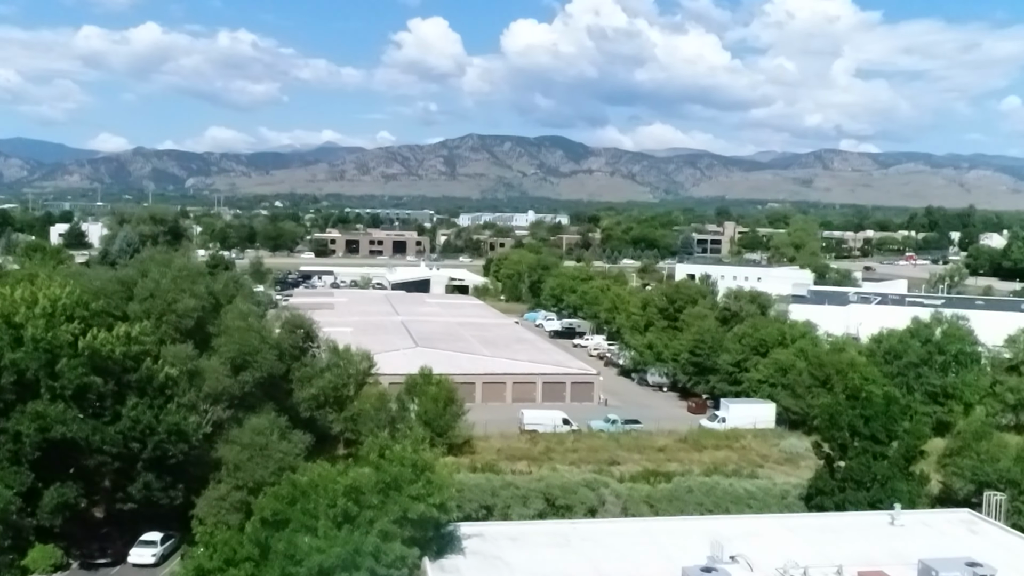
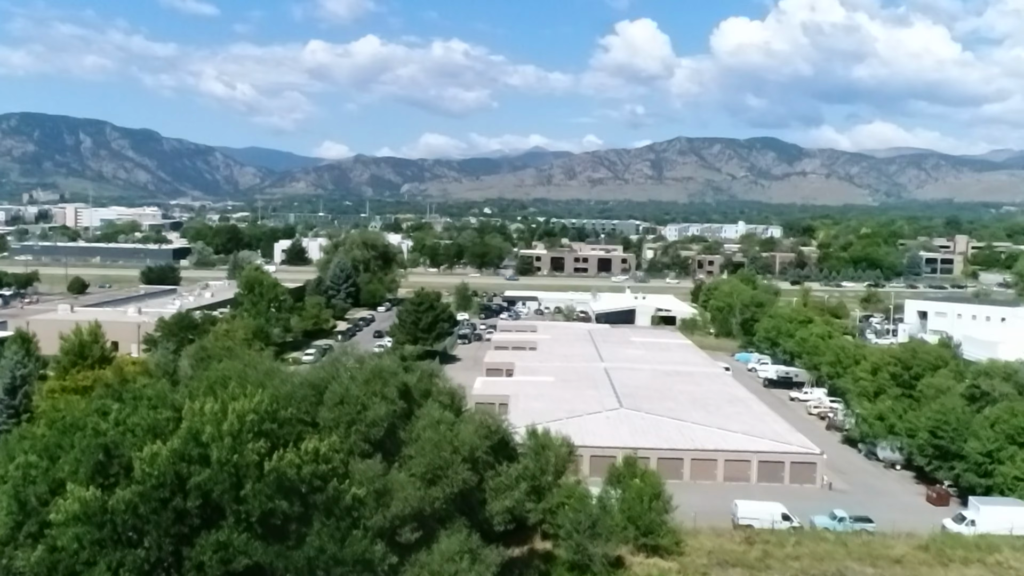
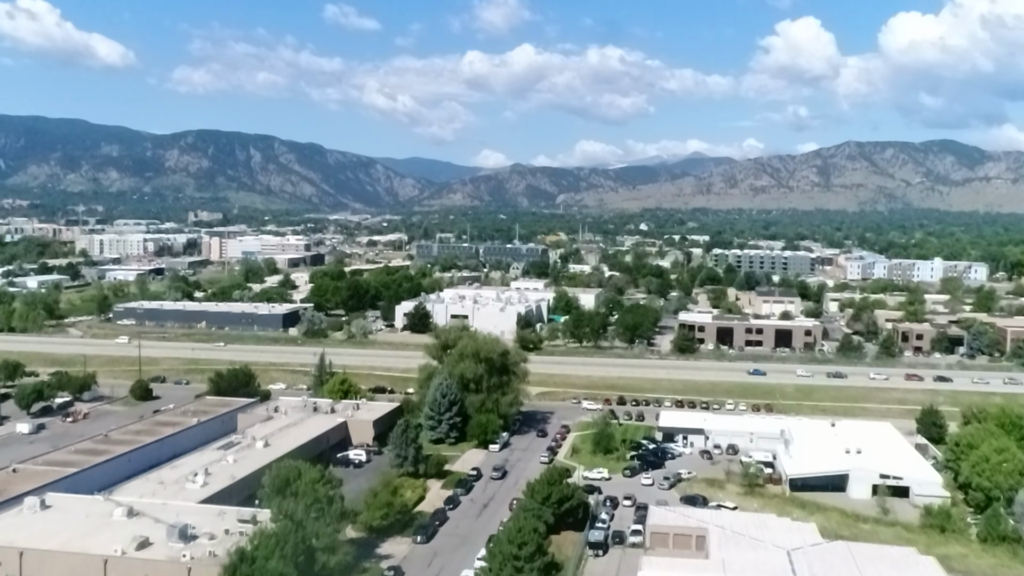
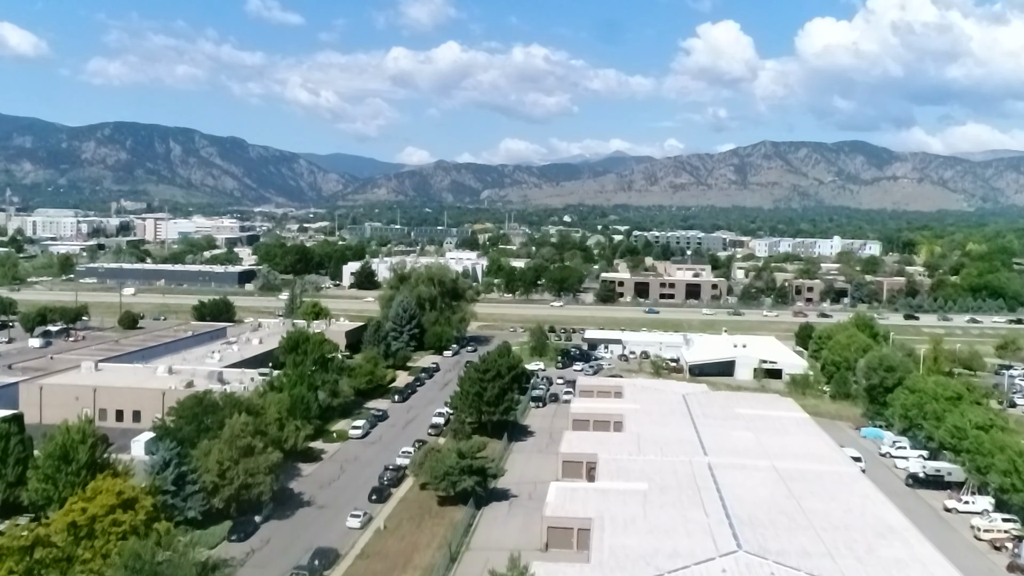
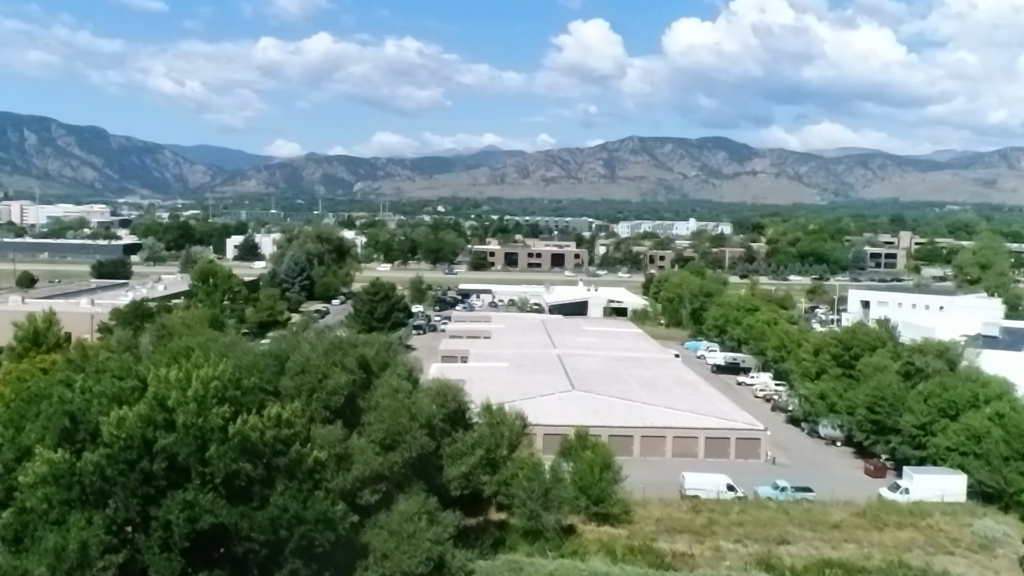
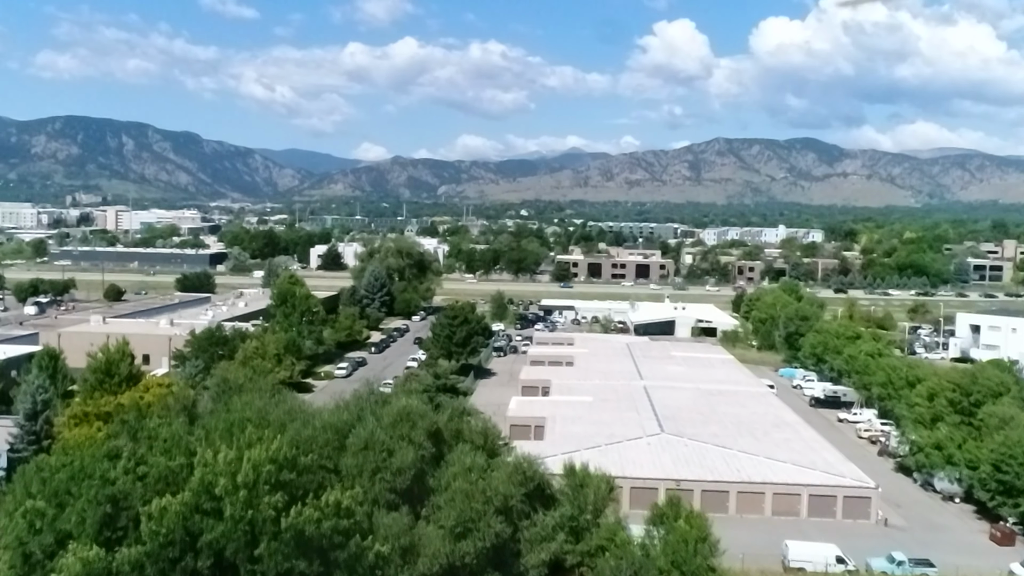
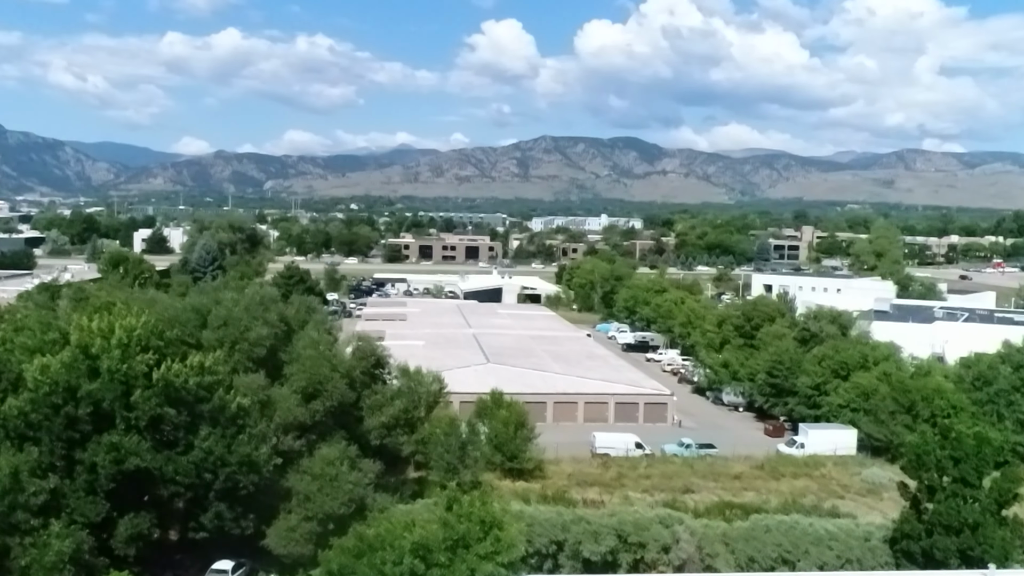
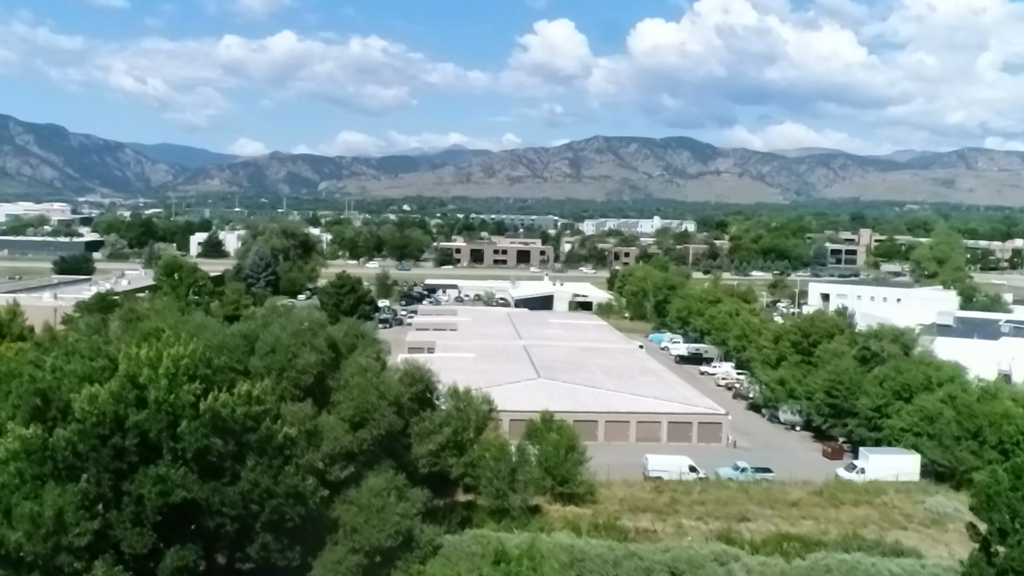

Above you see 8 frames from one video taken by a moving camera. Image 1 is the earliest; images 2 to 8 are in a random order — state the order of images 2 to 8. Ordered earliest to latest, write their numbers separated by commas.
7, 8, 5, 2, 6, 4, 3
